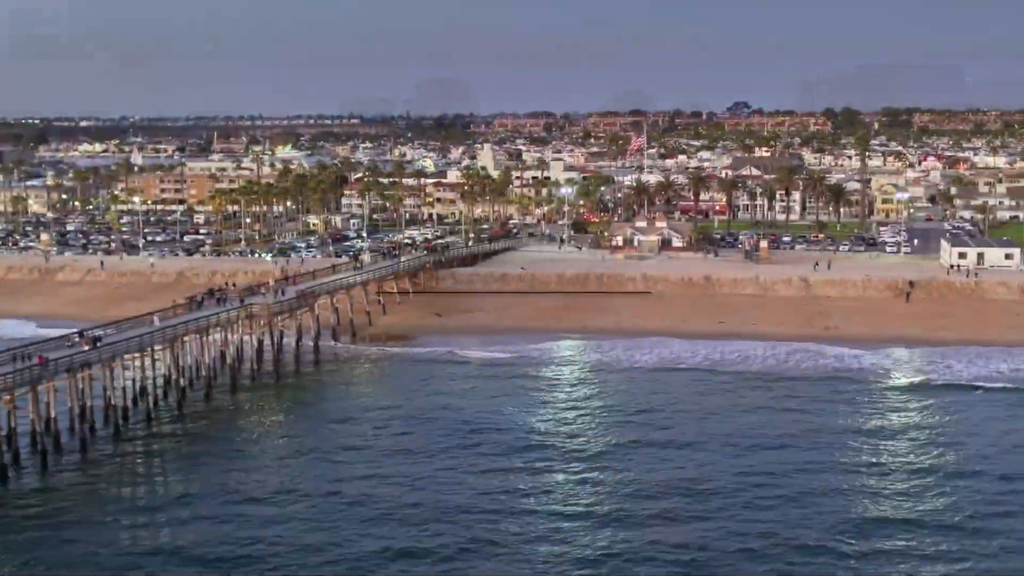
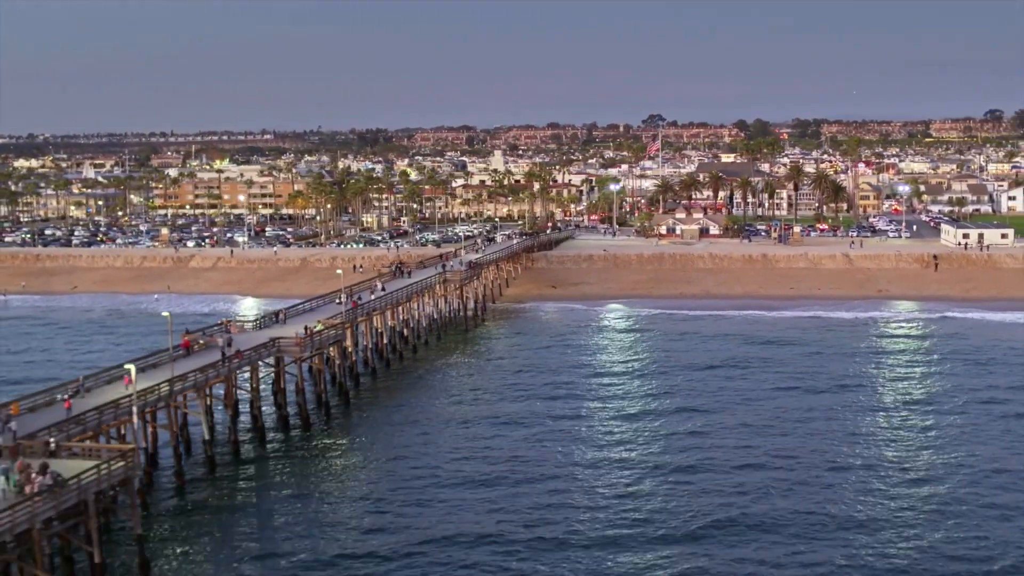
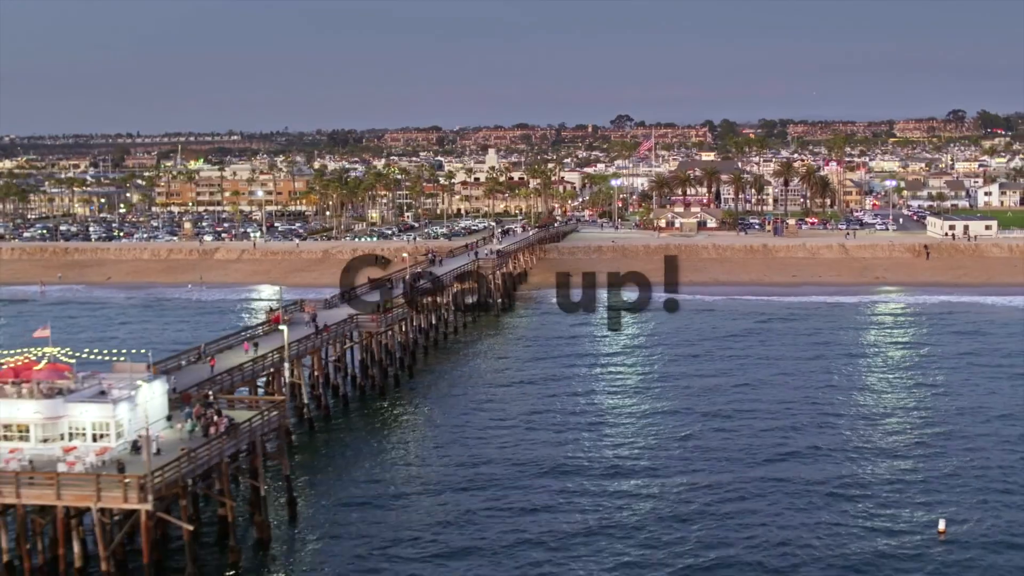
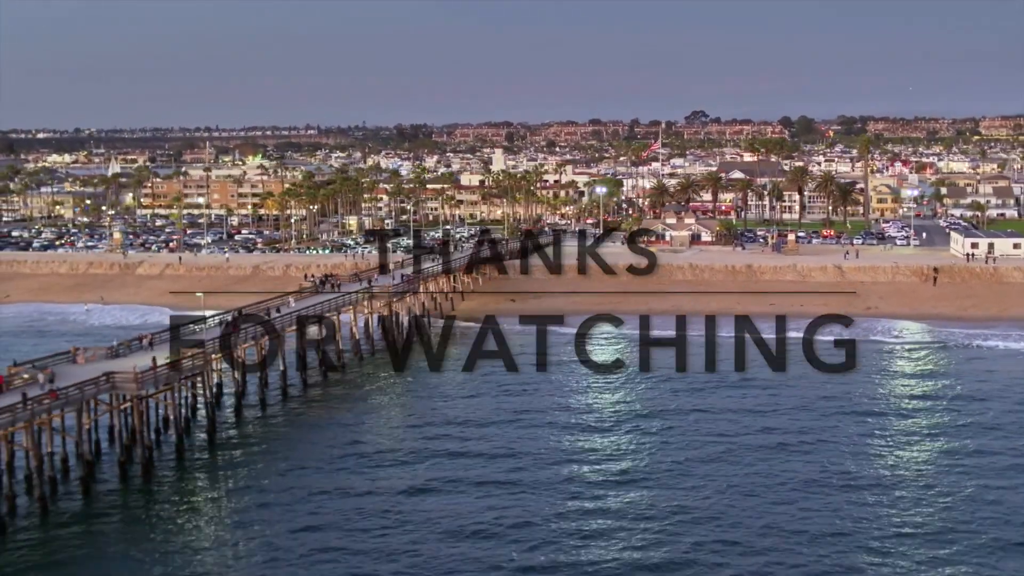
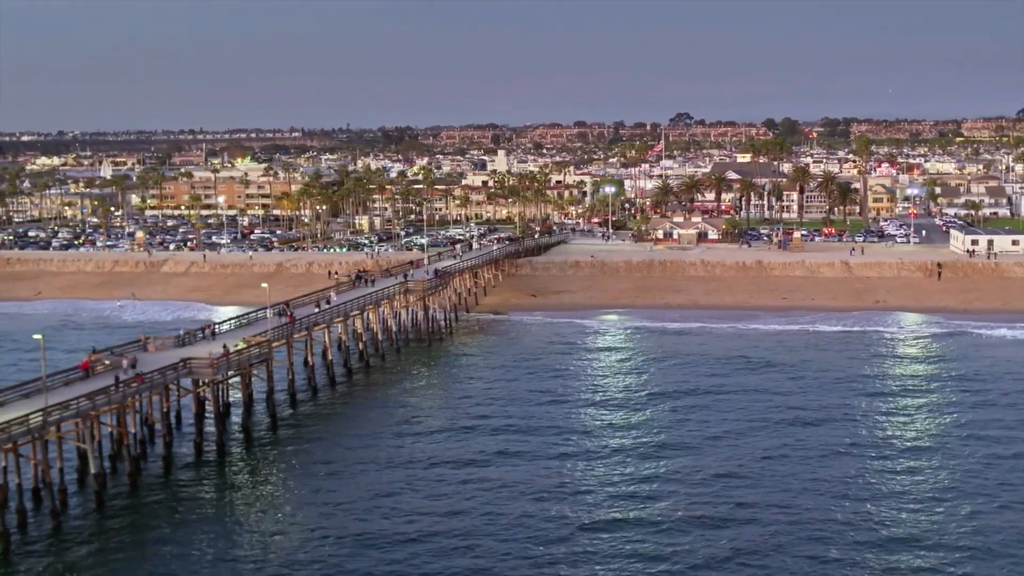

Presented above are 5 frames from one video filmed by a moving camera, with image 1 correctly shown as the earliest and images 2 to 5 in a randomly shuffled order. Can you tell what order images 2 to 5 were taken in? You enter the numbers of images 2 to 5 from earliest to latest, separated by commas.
4, 5, 2, 3
